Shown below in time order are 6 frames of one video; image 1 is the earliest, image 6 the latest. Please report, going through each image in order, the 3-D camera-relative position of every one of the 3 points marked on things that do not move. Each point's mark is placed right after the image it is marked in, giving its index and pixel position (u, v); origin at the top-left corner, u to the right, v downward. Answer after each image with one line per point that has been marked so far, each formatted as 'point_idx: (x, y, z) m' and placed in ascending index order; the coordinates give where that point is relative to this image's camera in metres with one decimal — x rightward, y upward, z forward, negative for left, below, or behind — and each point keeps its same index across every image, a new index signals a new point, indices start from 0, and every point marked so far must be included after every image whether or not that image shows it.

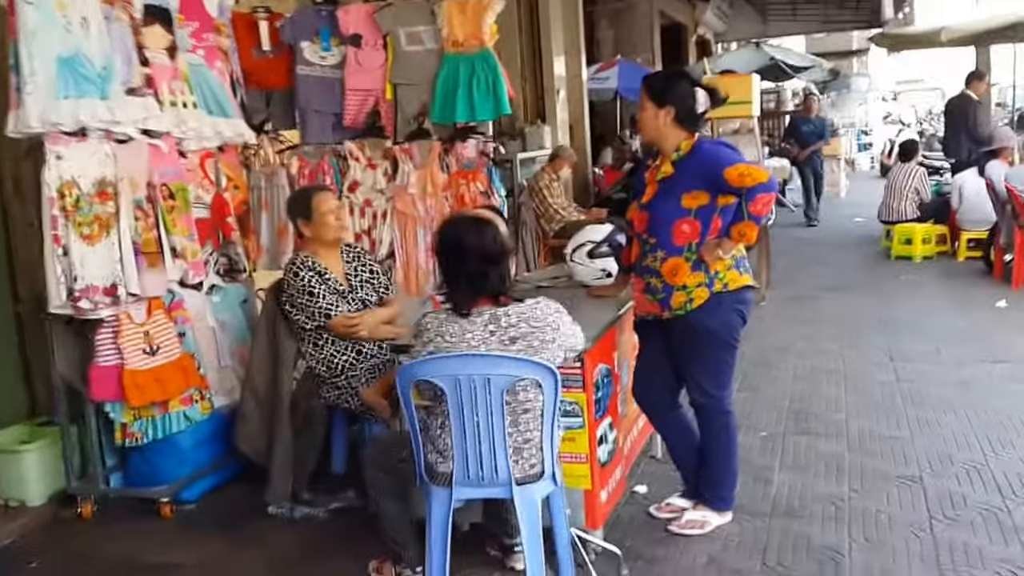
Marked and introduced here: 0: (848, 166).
0: (+5.4, +2.0, +19.7) m
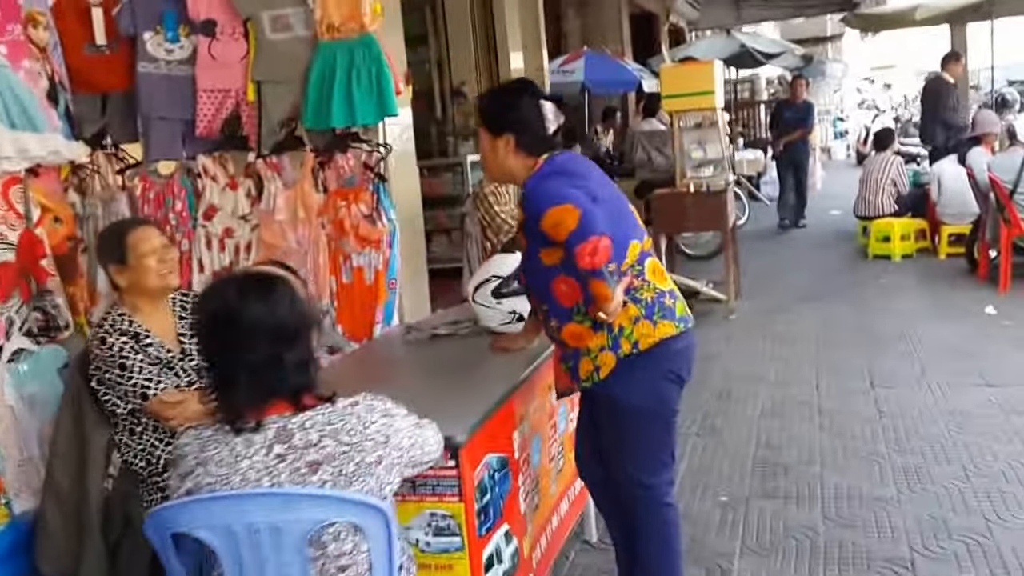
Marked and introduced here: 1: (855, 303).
0: (+4.9, +2.1, +18.9) m
1: (+1.9, -0.1, +6.6) m
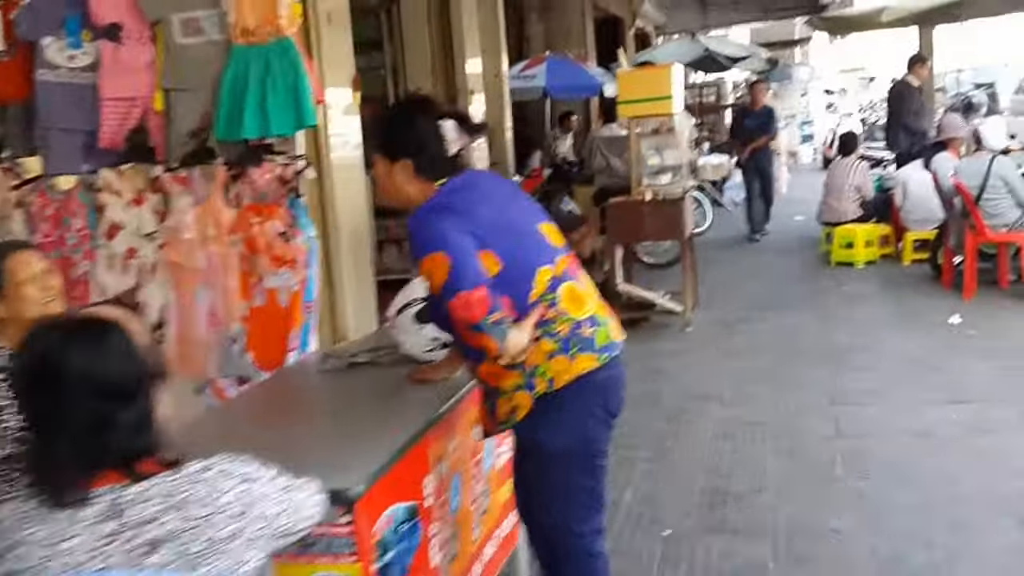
0: (+4.4, +2.0, +18.8) m
1: (+1.6, -0.1, +6.4) m
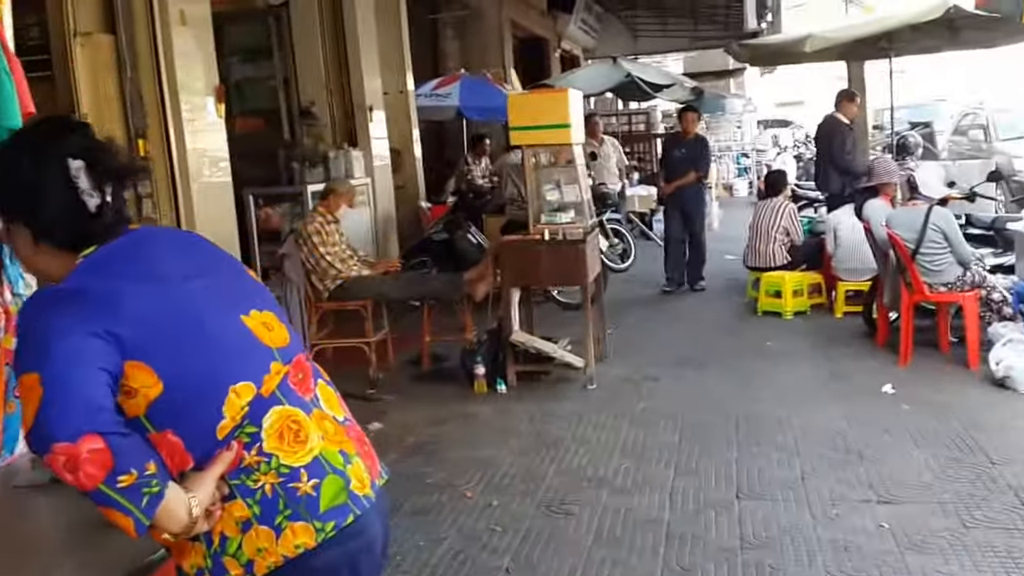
0: (+3.2, +1.4, +18.1) m
1: (+1.0, -0.4, +5.6) m
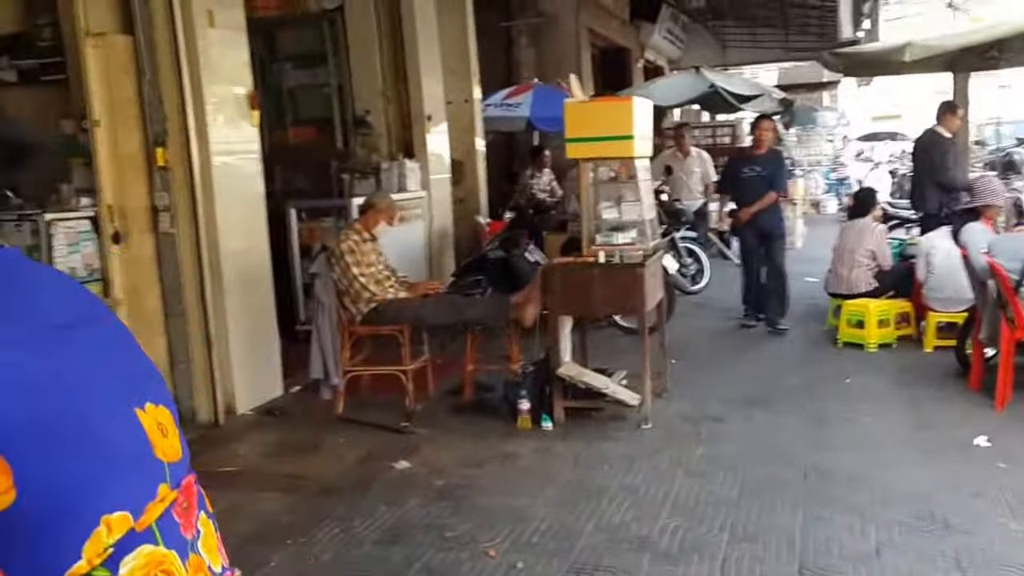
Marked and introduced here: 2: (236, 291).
0: (+4.4, +1.2, +17.4) m
1: (+1.2, -0.5, +5.0) m
2: (-1.2, 0.0, +5.4) m
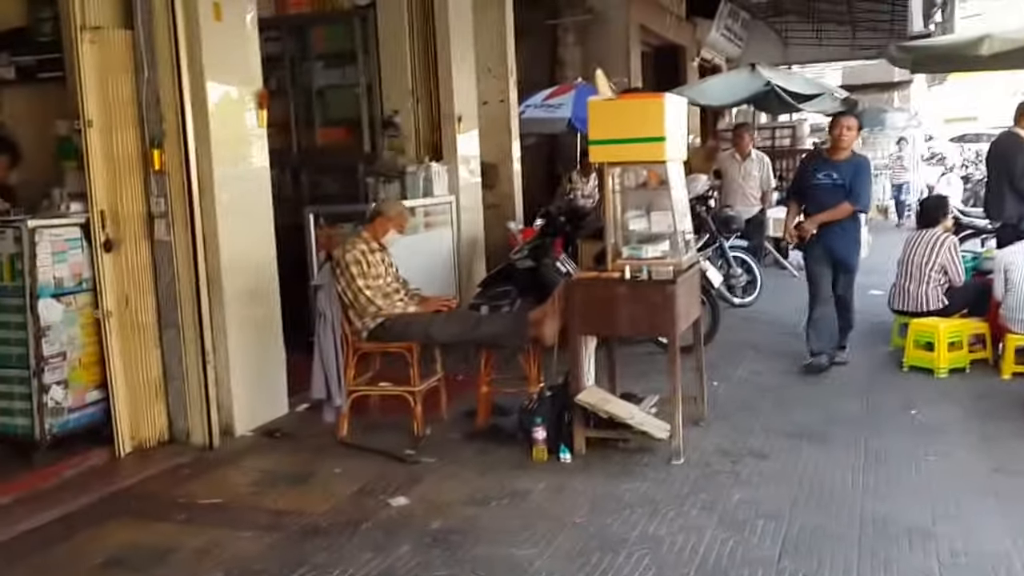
0: (+5.1, +1.0, +16.6) m
1: (+1.3, -0.6, +4.5) m
2: (-1.1, -0.1, +5.0) m
